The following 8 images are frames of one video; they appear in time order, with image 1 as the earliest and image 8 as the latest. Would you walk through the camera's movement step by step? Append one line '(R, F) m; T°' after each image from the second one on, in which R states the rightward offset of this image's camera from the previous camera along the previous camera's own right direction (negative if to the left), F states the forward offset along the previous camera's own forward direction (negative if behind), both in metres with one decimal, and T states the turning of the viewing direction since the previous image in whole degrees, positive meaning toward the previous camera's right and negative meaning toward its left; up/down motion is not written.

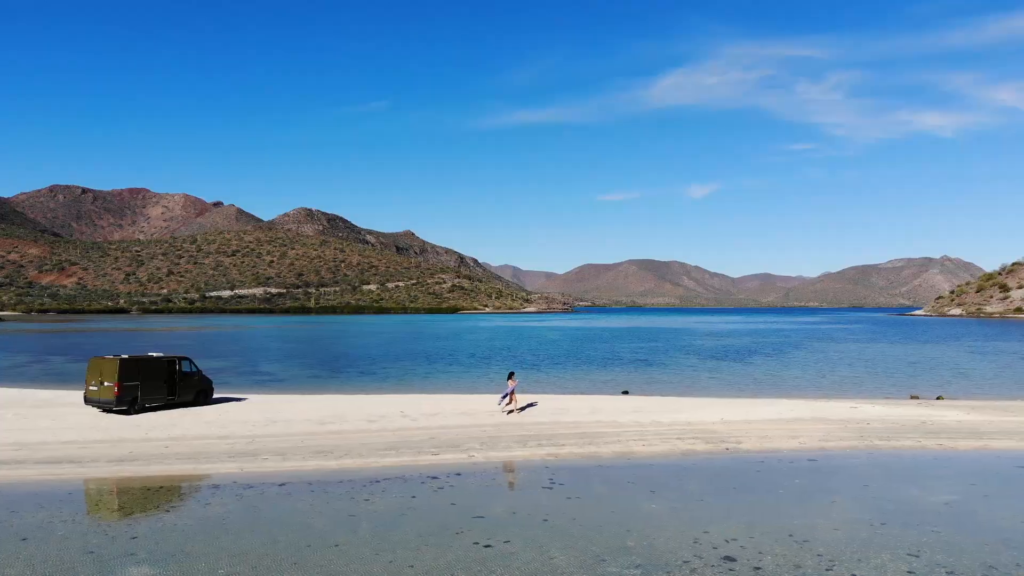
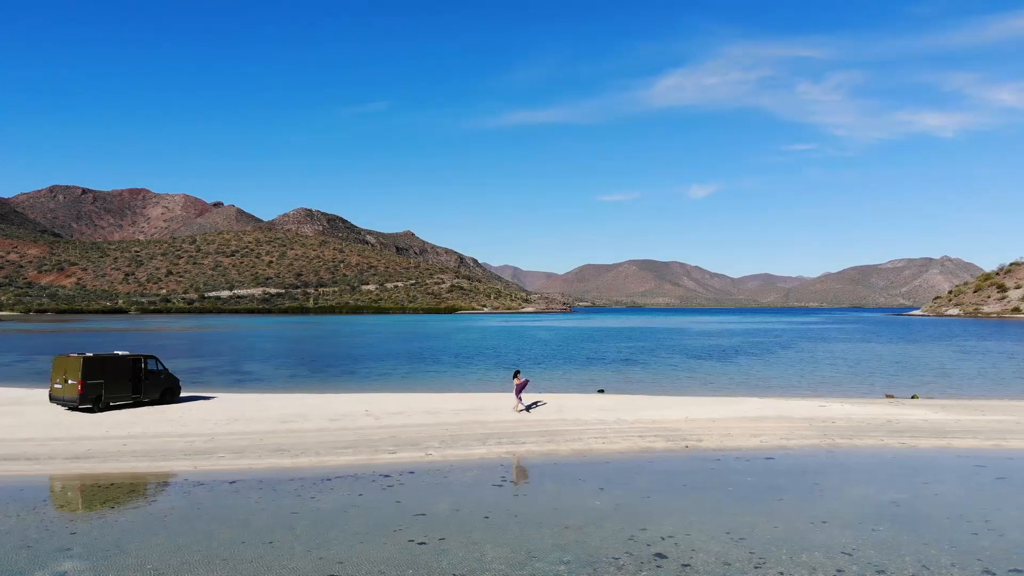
(+1.1, +0.1) m; 0°
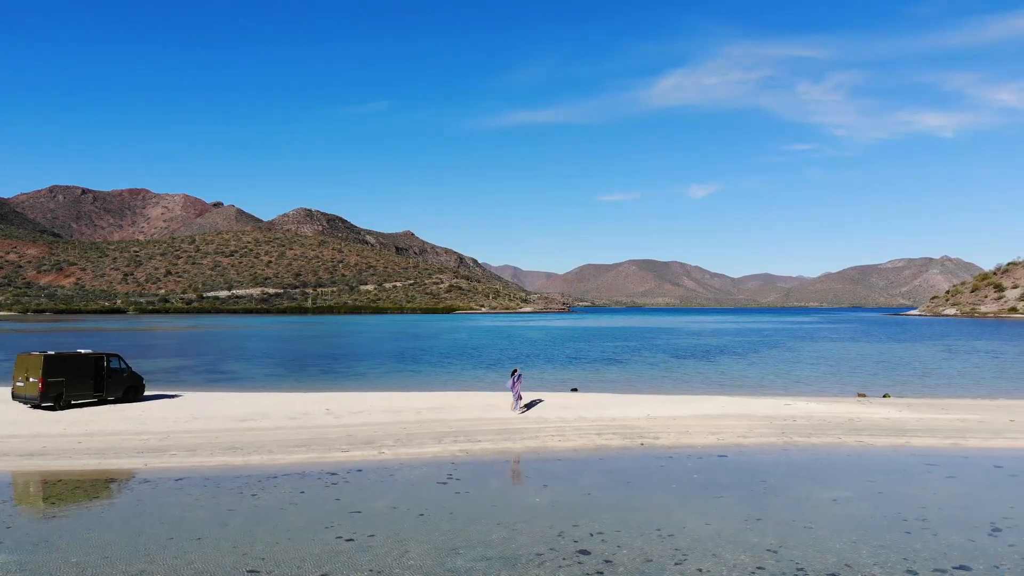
(+1.1, 0.0) m; 0°
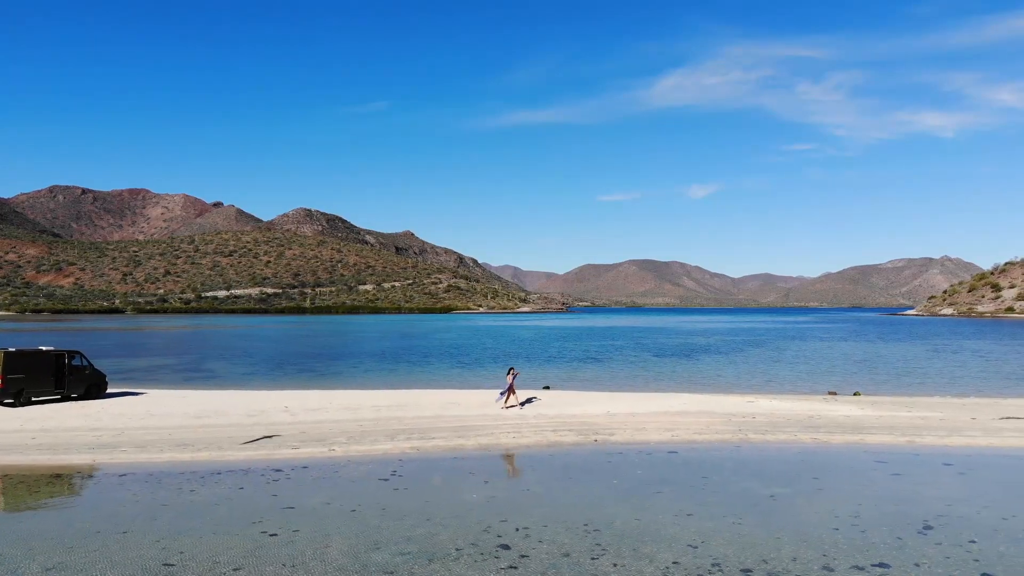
(+1.2, 0.0) m; 0°
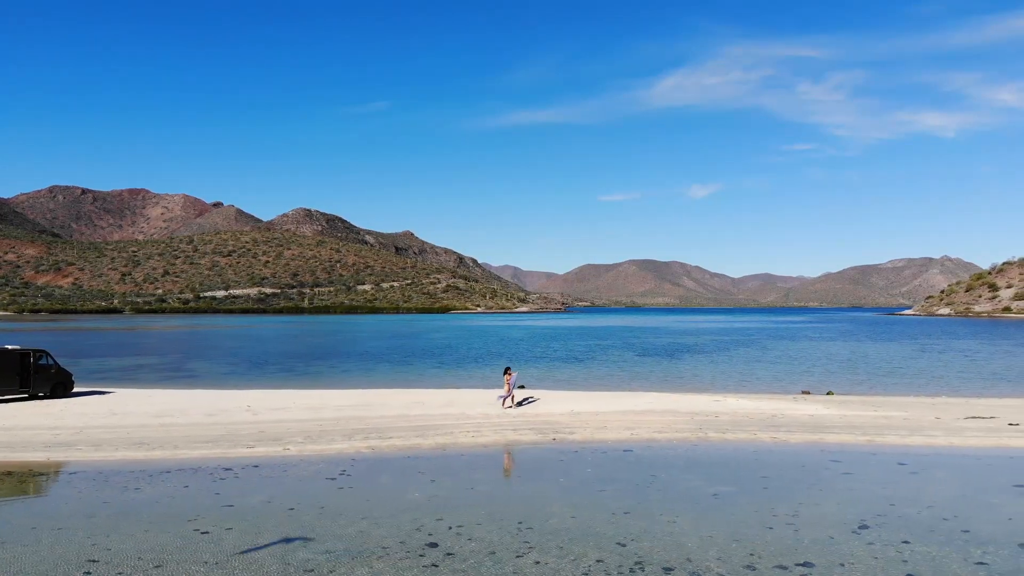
(+1.1, 0.0) m; 0°
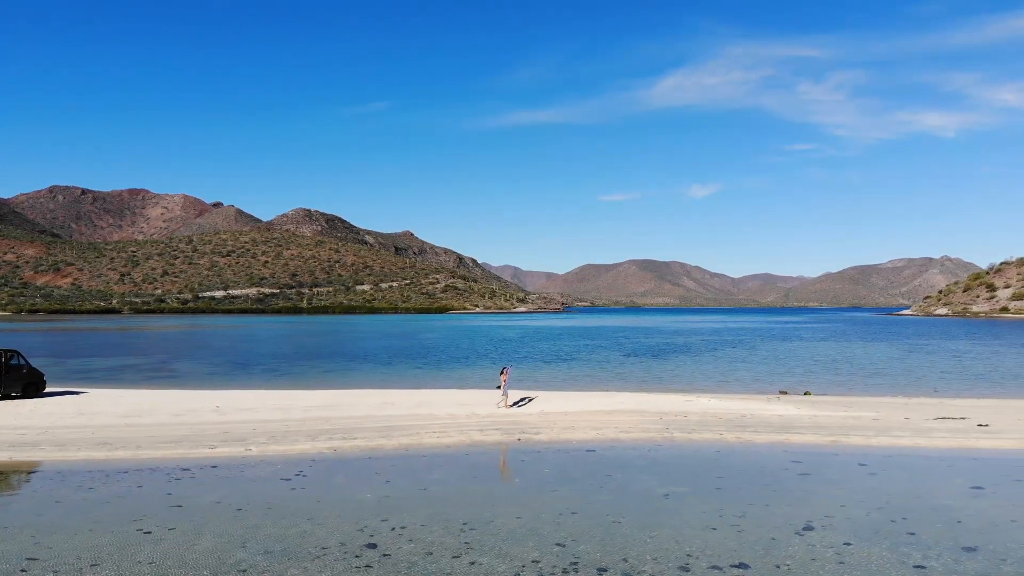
(+0.9, 0.0) m; 0°
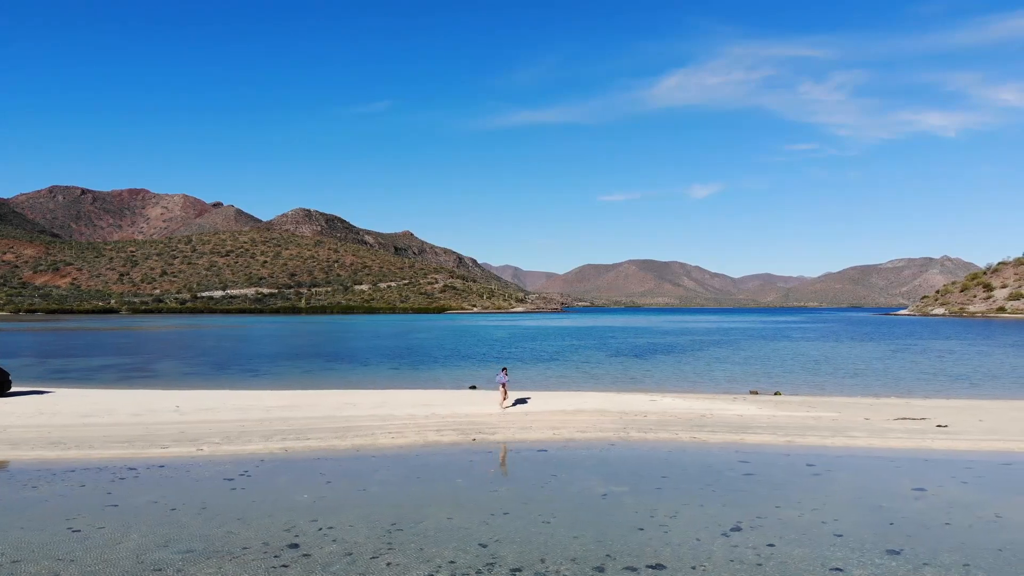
(+1.2, 0.0) m; 0°
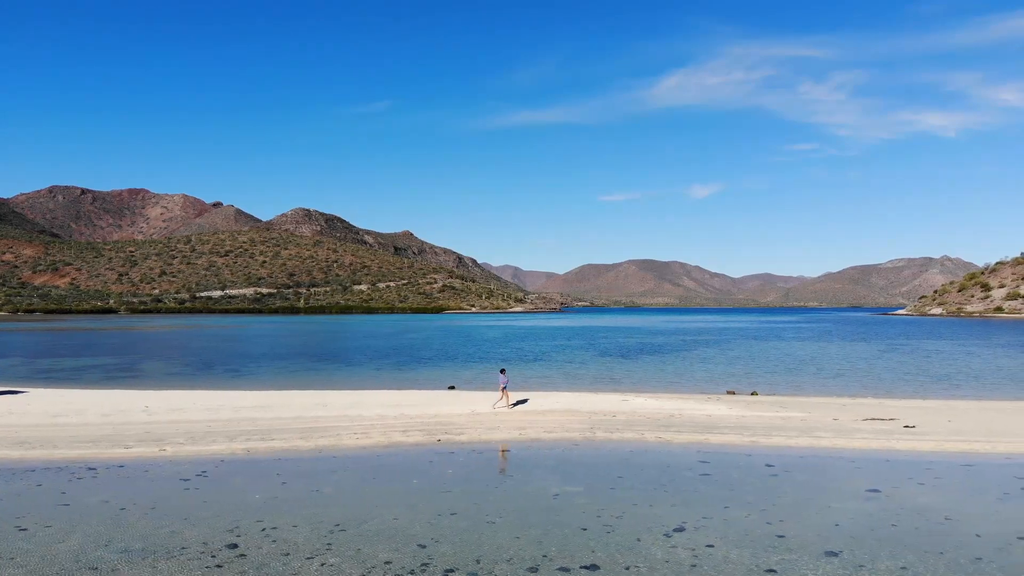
(+0.9, 0.0) m; 0°
